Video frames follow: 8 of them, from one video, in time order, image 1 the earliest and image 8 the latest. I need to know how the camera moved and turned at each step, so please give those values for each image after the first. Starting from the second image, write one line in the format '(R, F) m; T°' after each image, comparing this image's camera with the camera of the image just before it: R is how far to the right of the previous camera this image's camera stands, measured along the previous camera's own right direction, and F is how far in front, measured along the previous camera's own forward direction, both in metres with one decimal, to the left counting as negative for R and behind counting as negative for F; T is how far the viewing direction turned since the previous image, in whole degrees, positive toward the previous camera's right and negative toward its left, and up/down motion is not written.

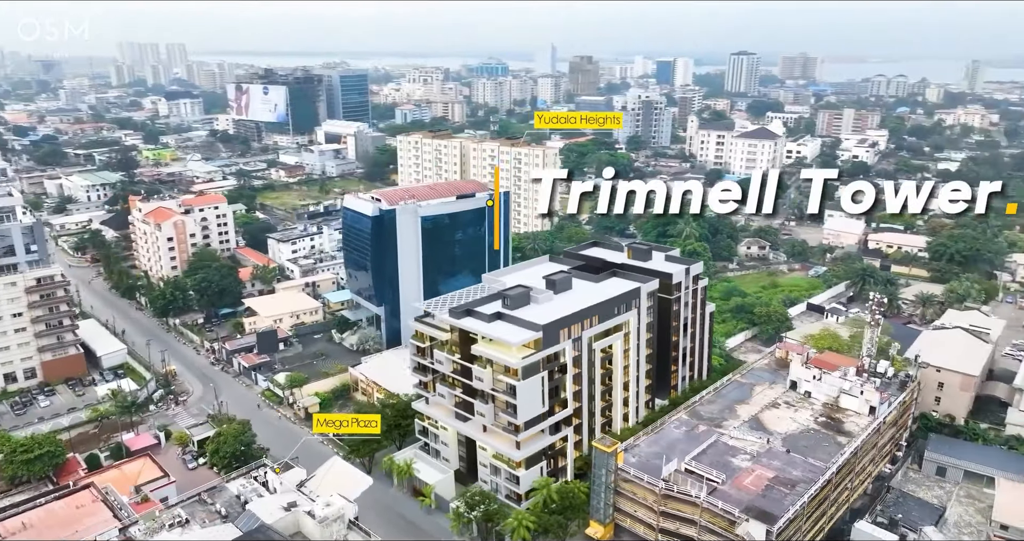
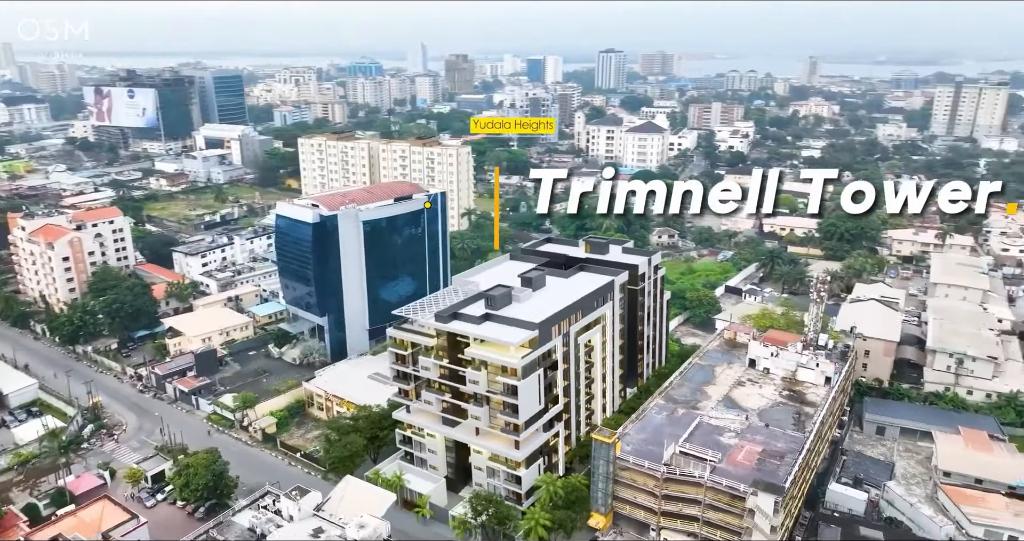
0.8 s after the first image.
(-4.5, +0.5) m; +10°
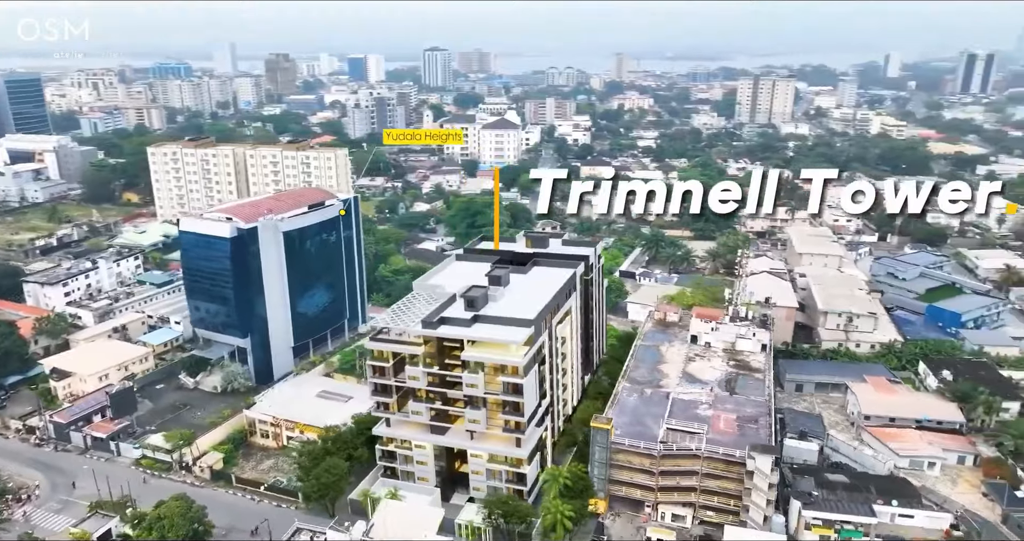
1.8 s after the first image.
(-6.3, +0.8) m; +14°
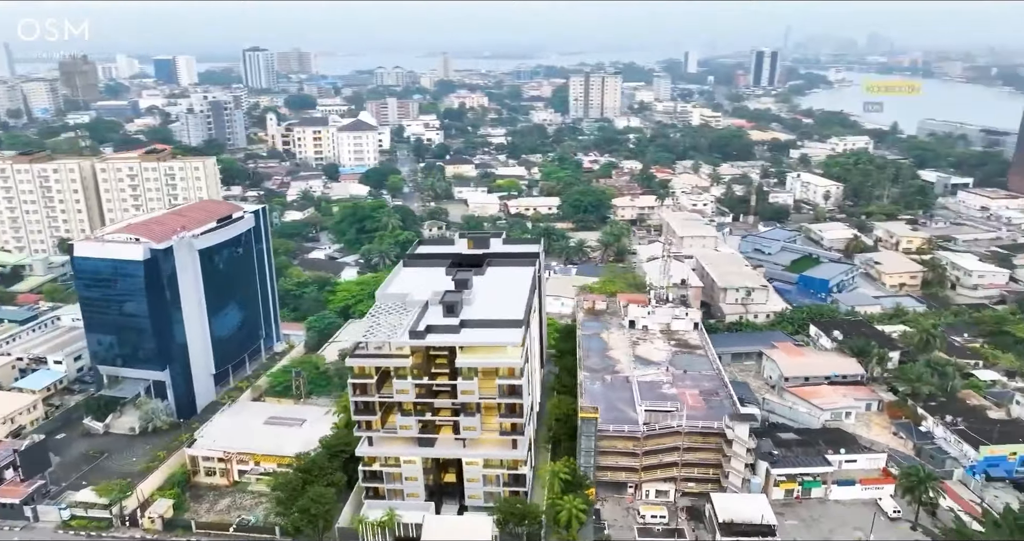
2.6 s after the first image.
(-5.9, +0.8) m; +14°
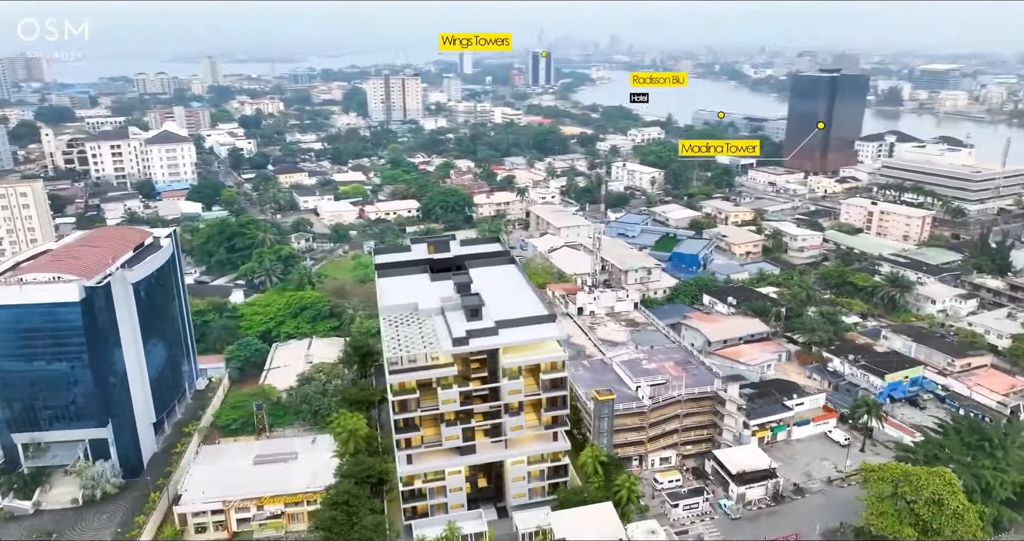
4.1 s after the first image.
(-9.3, +1.1) m; +17°
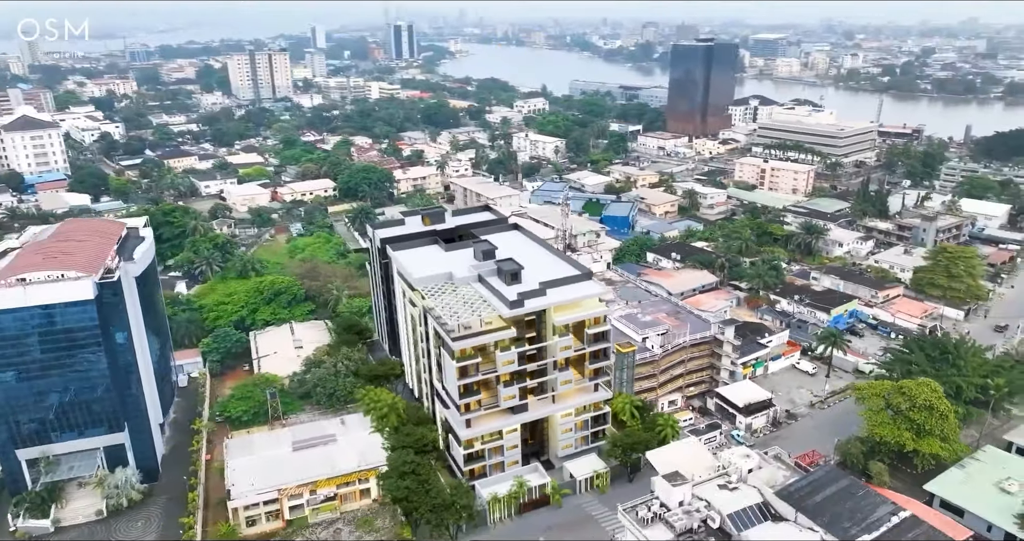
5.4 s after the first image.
(-7.2, -0.3) m; +11°
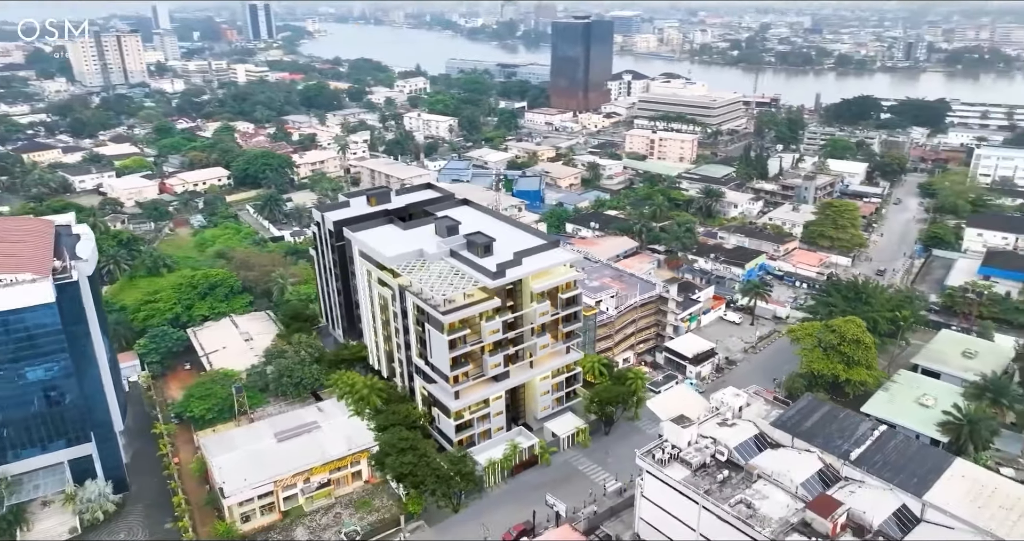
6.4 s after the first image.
(-4.4, -0.4) m; +10°
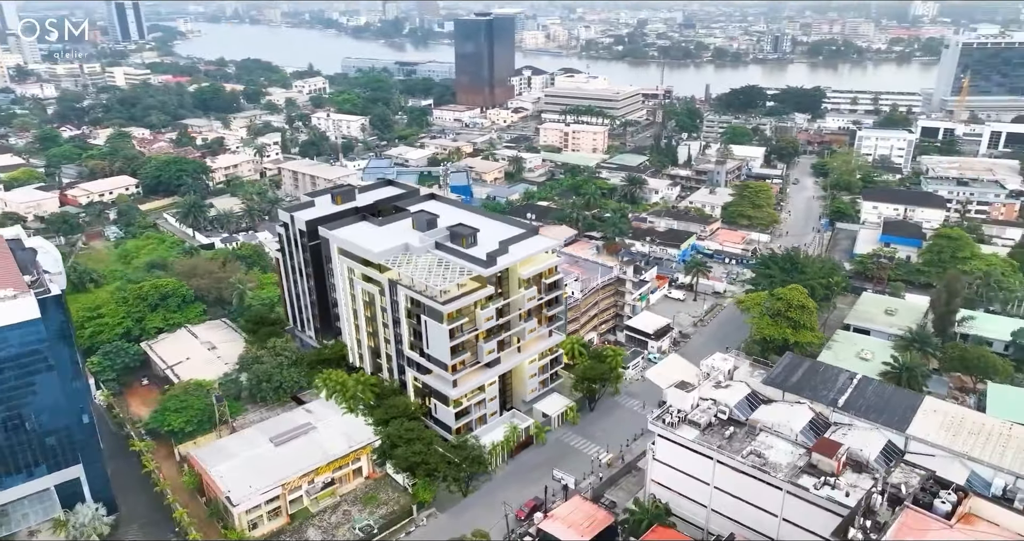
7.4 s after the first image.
(-3.9, -0.6) m; +9°
